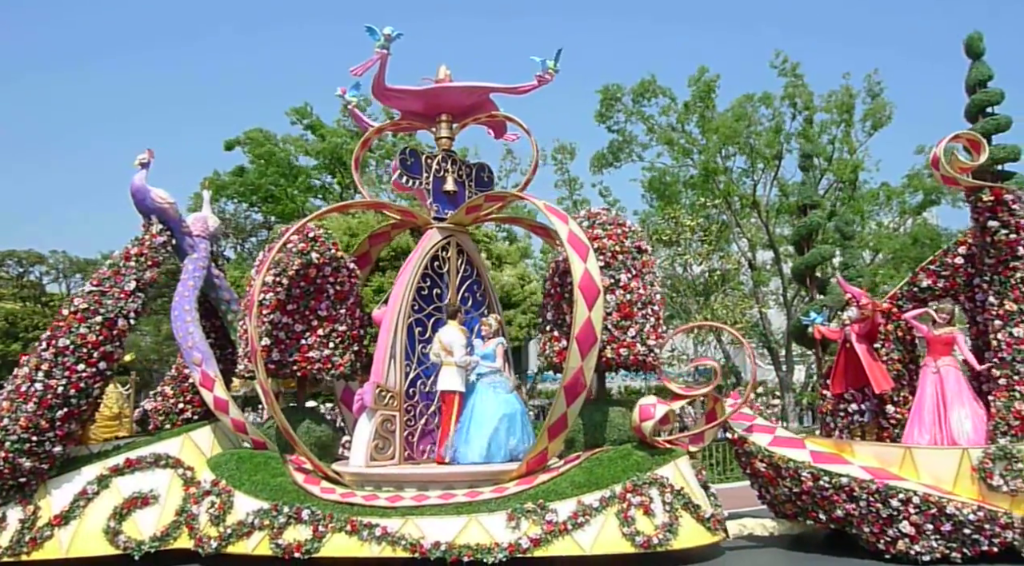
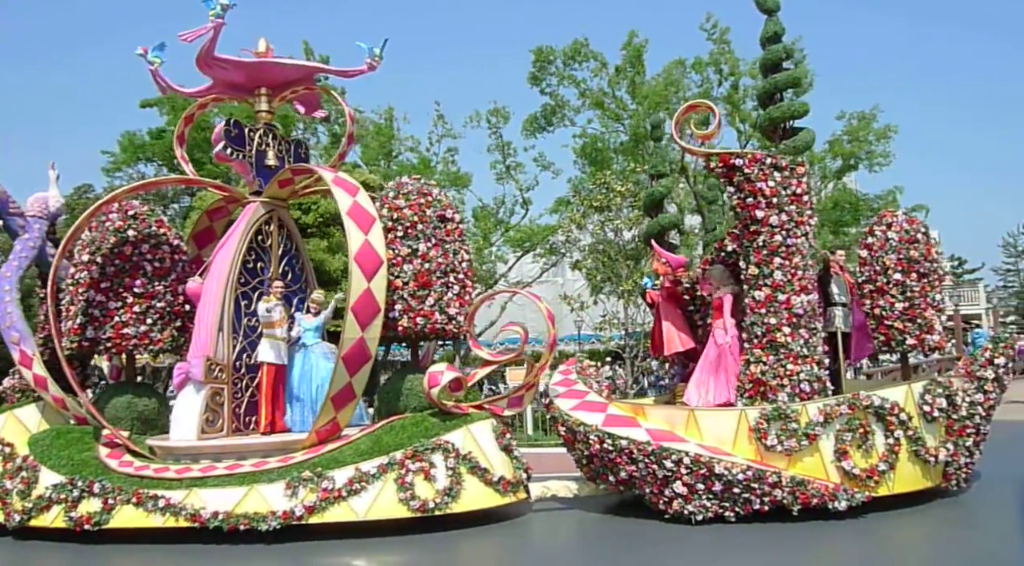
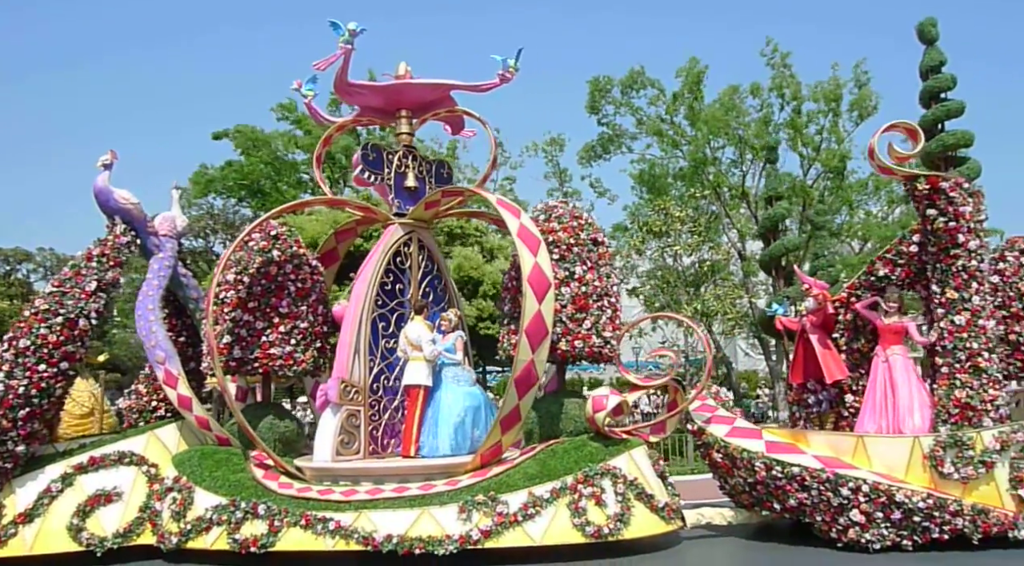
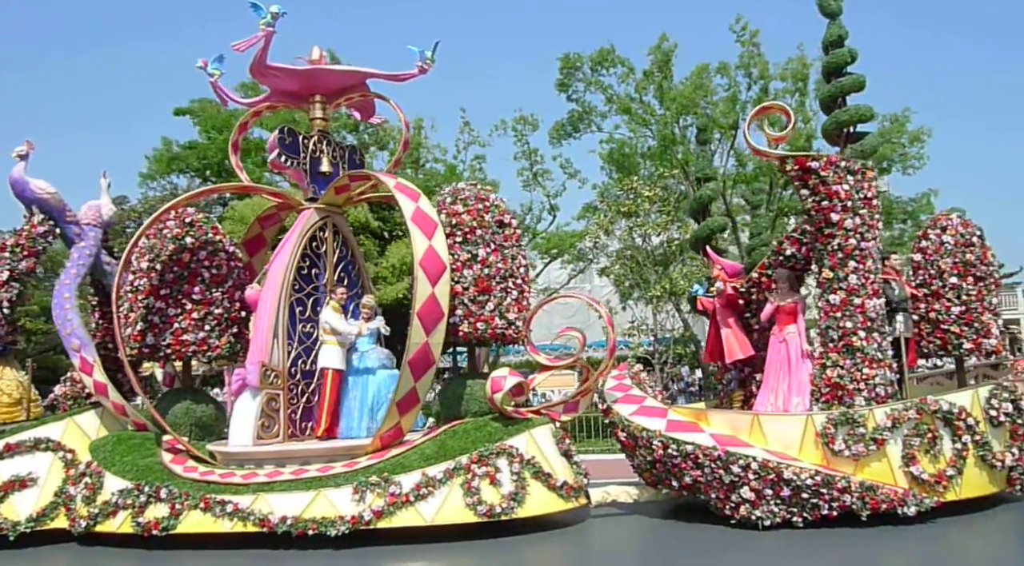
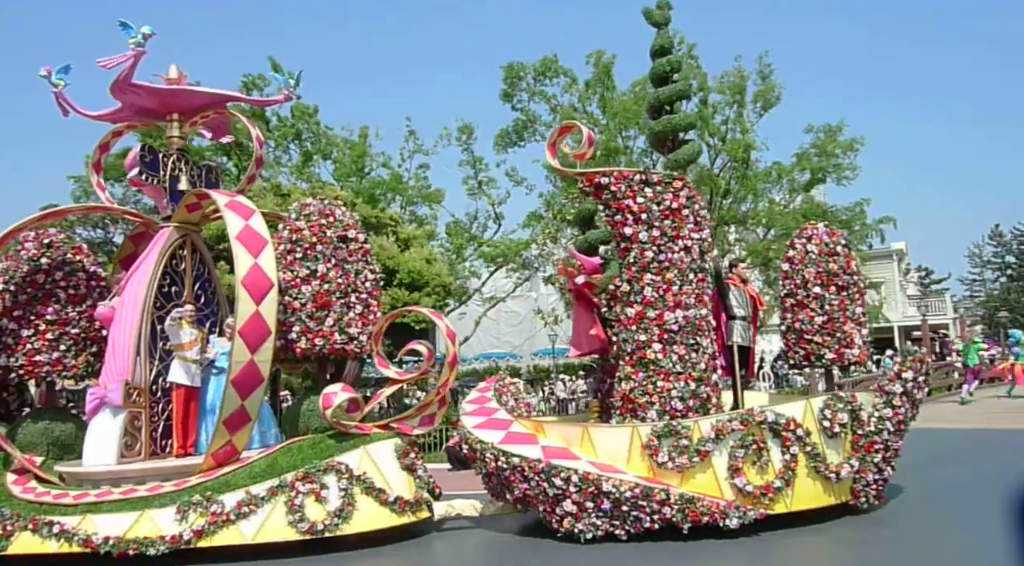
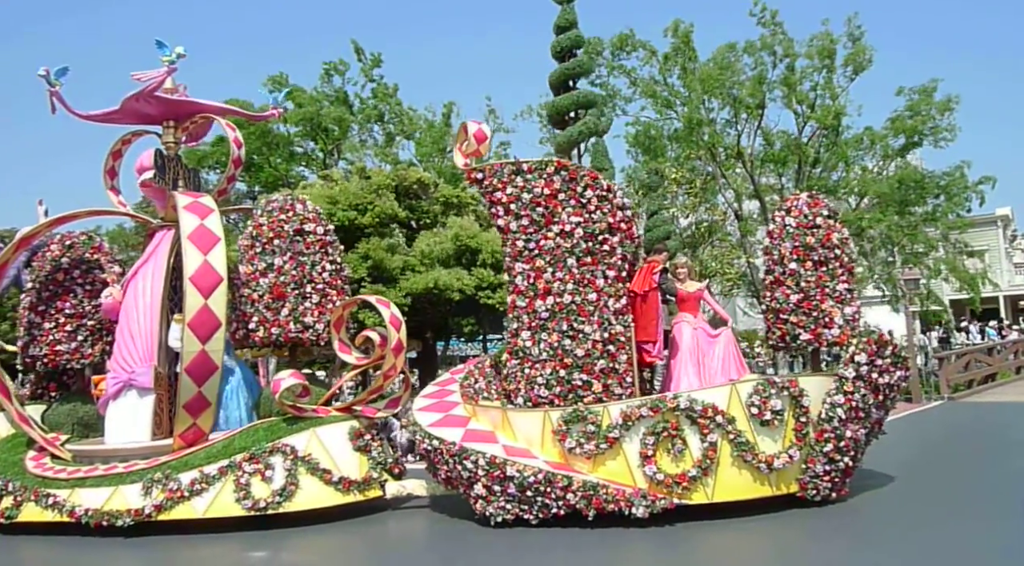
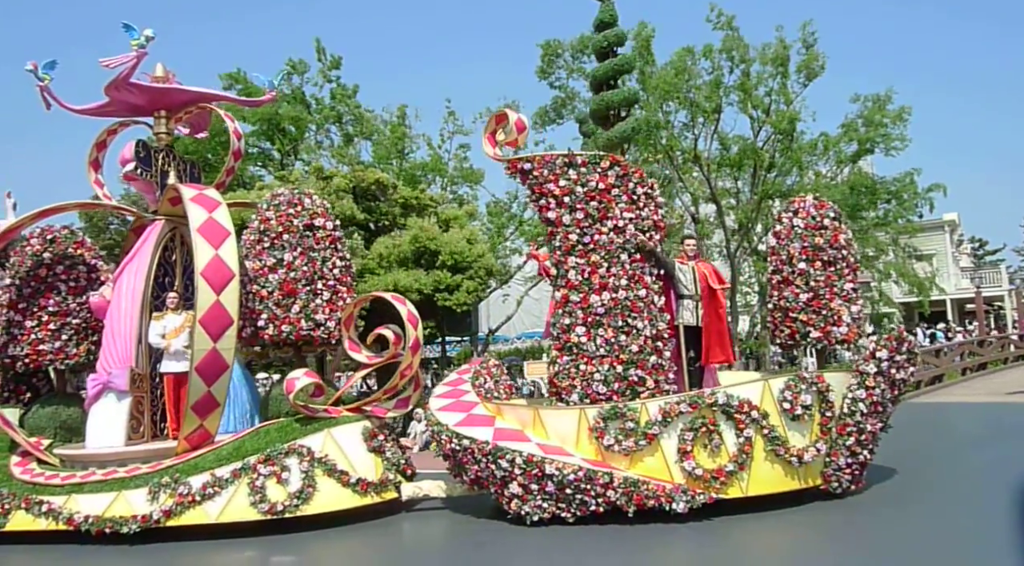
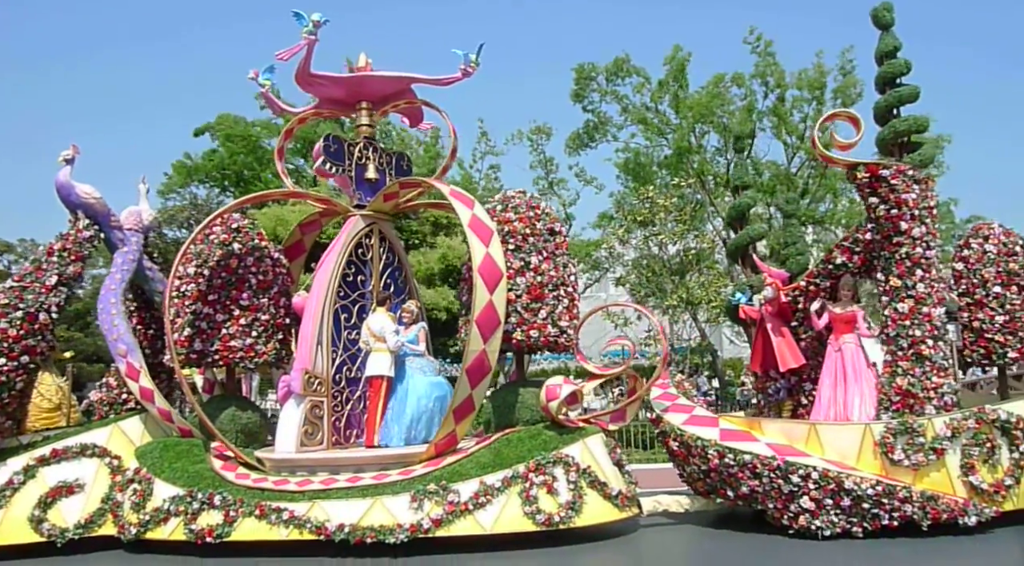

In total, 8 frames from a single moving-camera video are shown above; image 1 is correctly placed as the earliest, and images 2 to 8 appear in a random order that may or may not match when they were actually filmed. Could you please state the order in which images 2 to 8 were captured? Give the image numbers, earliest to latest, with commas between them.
3, 8, 4, 2, 5, 7, 6
